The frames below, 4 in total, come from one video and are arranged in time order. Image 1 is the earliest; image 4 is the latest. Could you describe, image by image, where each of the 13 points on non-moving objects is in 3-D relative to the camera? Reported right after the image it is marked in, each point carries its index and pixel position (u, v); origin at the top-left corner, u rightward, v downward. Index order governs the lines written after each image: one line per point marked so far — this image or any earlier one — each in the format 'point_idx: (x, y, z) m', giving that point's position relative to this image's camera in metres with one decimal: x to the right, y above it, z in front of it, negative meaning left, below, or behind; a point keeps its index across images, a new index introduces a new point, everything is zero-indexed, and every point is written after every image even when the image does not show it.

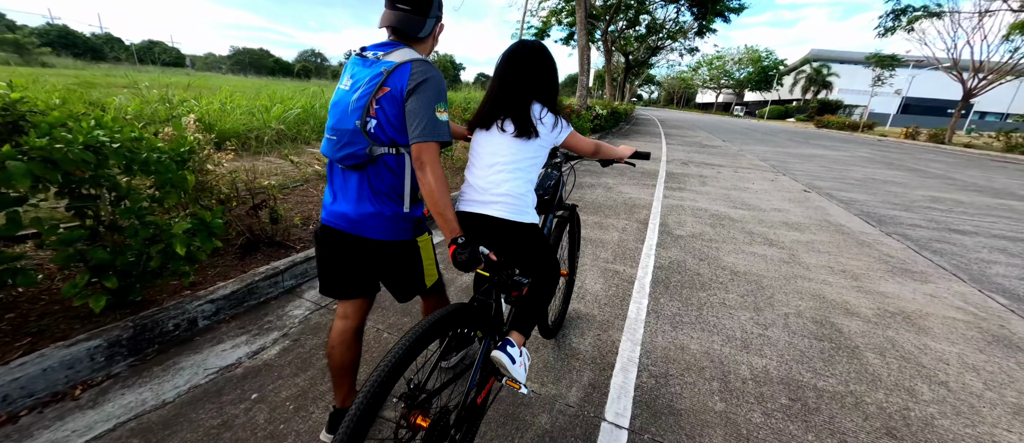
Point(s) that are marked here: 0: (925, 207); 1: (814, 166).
0: (+7.0, +0.2, +6.1) m
1: (+8.5, +1.5, +10.2) m
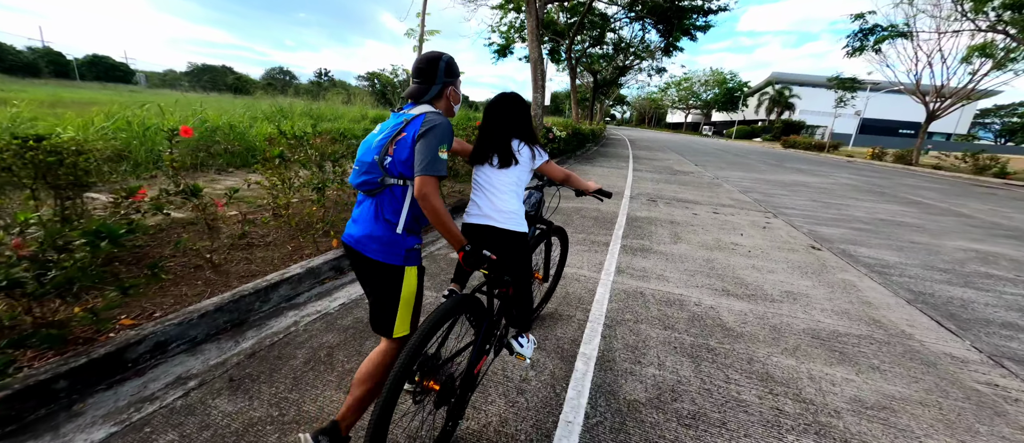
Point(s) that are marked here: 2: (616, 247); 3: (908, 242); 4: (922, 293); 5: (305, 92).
0: (+5.6, -0.6, +4.3) m
1: (+6.8, +0.5, +8.5) m
2: (+1.3, -0.3, +4.6) m
3: (+6.1, -0.3, +5.6) m
4: (+4.2, -0.7, +3.7) m
5: (-7.9, +4.9, +13.7) m
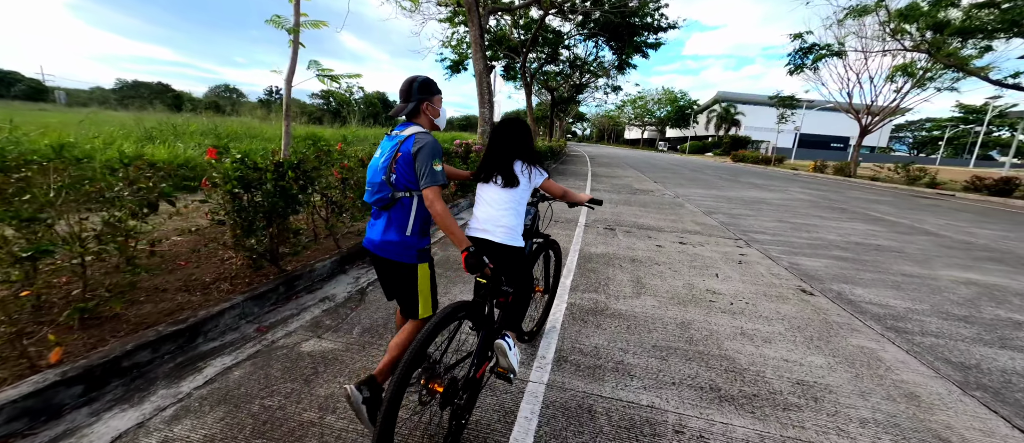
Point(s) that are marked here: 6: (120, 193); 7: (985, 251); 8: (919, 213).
0: (+4.7, -1.0, +3.4) m
1: (+5.5, 0.0, +7.7) m
2: (+0.4, -0.8, +3.4) m
3: (+5.1, -0.7, +4.8) m
4: (+3.4, -1.1, +2.7) m
5: (-9.7, +3.7, +11.8) m
6: (-2.8, +0.2, +2.6) m
7: (+8.4, -0.5, +6.4) m
8: (+12.0, +0.2, +10.7) m
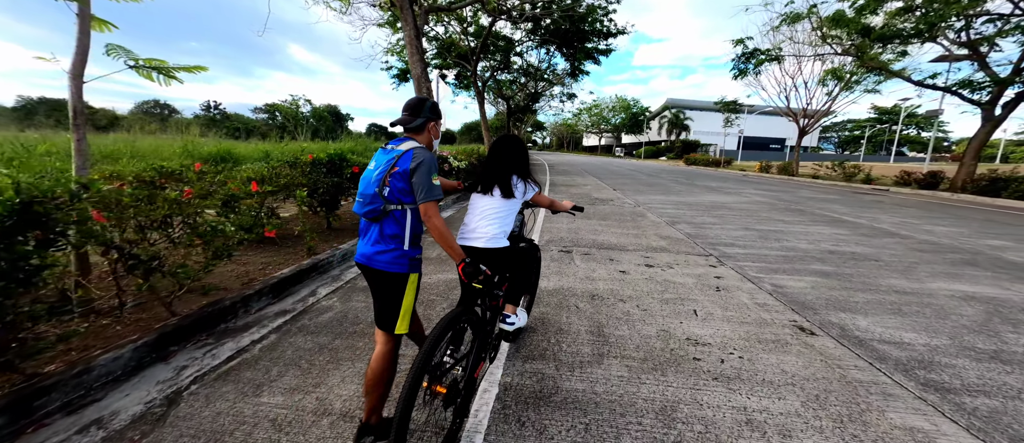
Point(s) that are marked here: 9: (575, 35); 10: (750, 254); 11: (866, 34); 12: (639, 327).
0: (+4.1, -1.1, +2.8) m
1: (+4.5, -0.2, +7.1) m
2: (-0.2, -1.1, +2.3) m
3: (+4.3, -0.8, +4.1) m
4: (+2.9, -1.2, +1.9) m
5: (-11.3, +2.7, +9.8) m
6: (-3.4, -0.2, +1.2) m
7: (+7.4, -0.5, +6.0) m
8: (+10.6, +0.3, +10.7) m
9: (+3.4, +10.0, +19.5) m
10: (+3.7, -0.5, +5.5) m
11: (+18.7, +9.9, +19.2) m
12: (+1.1, -0.9, +3.1) m
